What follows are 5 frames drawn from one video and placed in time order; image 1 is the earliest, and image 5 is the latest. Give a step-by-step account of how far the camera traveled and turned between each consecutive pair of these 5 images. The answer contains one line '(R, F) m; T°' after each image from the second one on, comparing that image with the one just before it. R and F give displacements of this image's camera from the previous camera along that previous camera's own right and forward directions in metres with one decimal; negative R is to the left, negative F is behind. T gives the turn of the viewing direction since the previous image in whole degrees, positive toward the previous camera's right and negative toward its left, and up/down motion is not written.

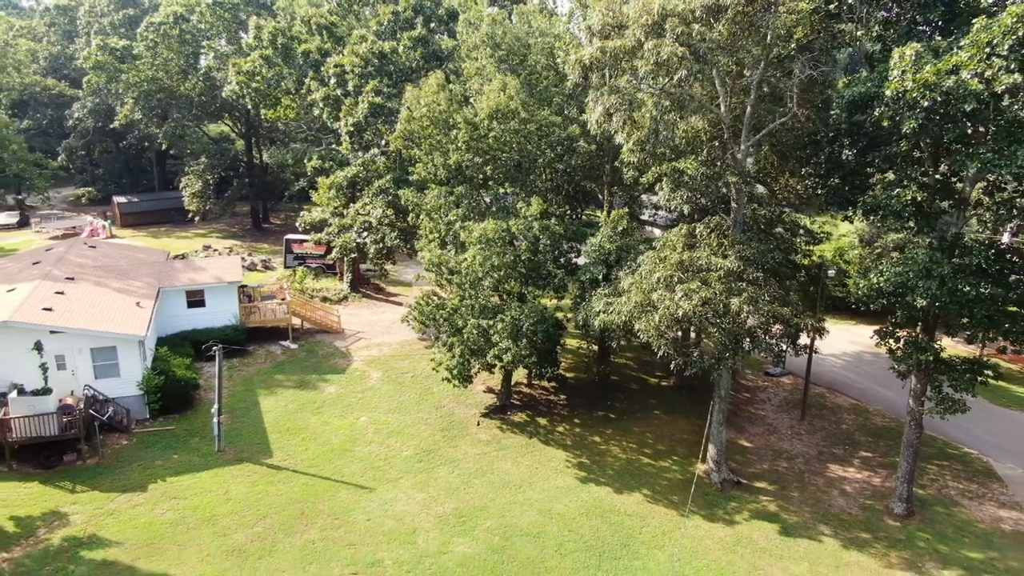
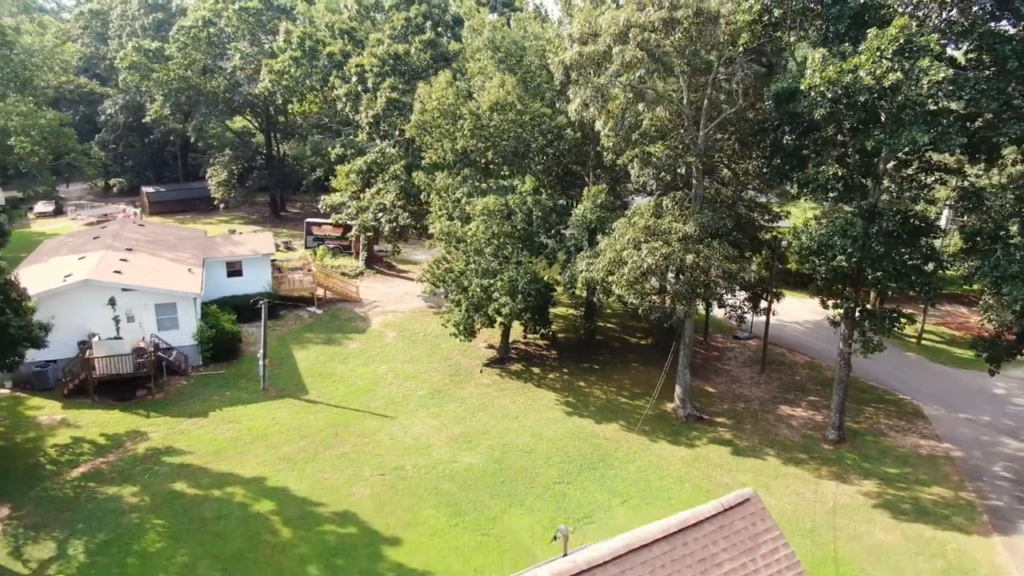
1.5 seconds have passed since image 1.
(+0.1, -3.8) m; 0°
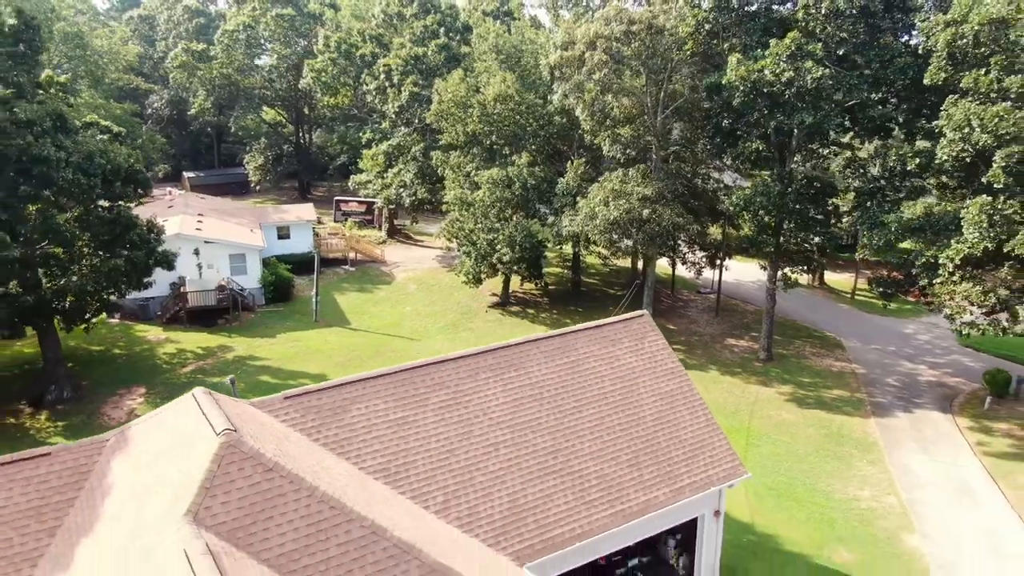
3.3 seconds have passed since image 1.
(+0.1, -6.3) m; 0°
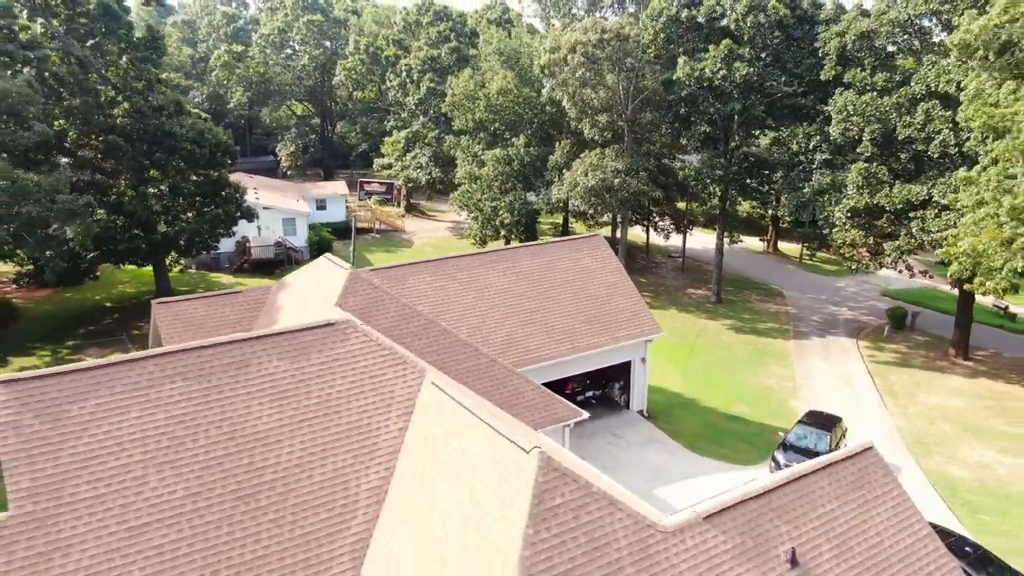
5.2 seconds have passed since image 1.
(+0.1, -7.1) m; 0°
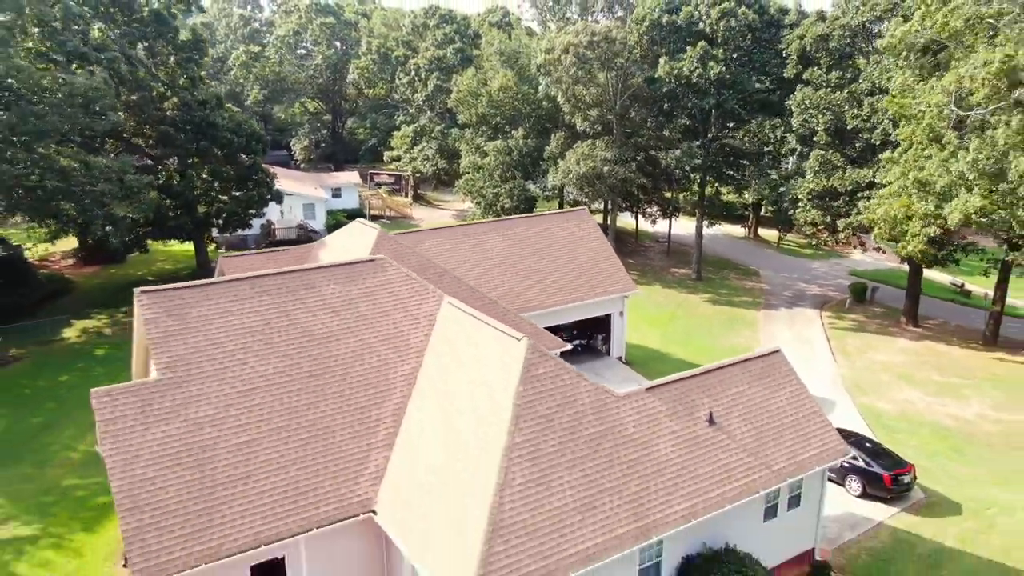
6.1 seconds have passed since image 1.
(+0.1, -3.8) m; 0°
